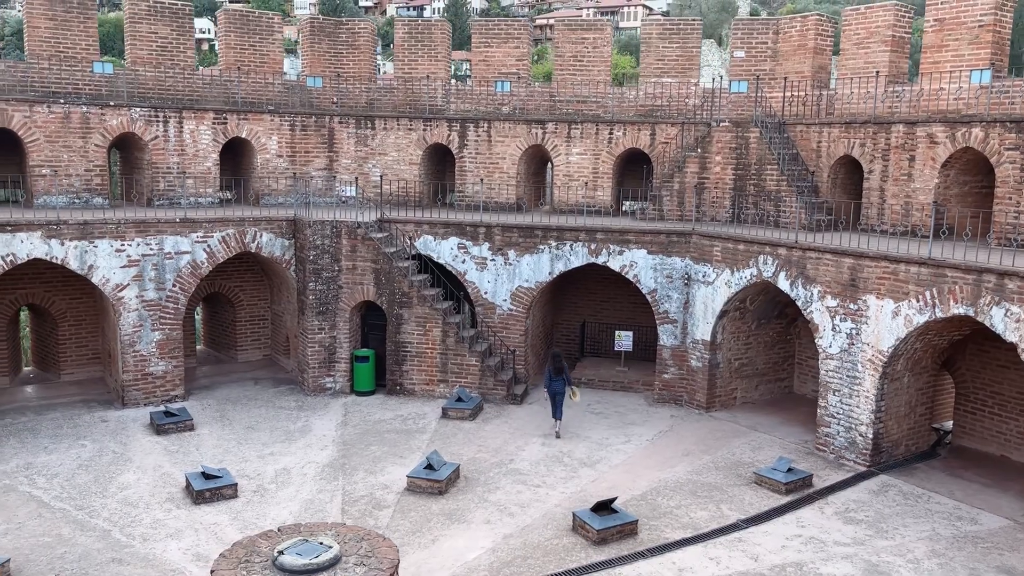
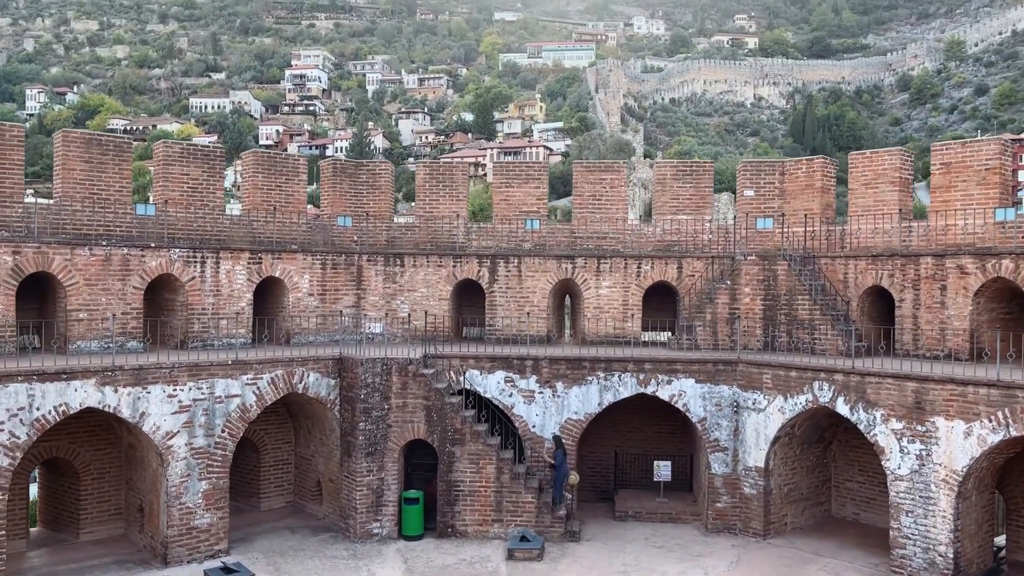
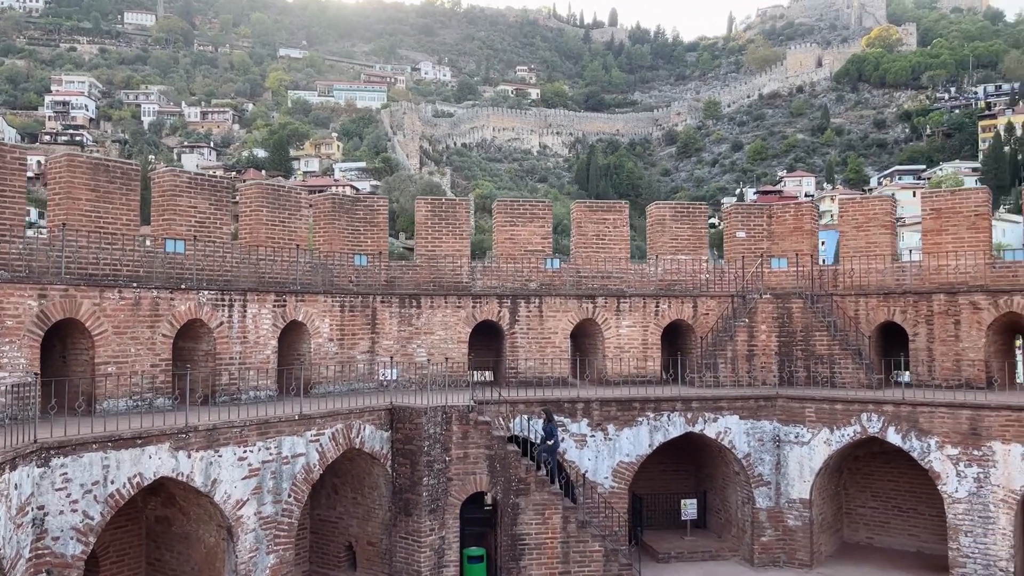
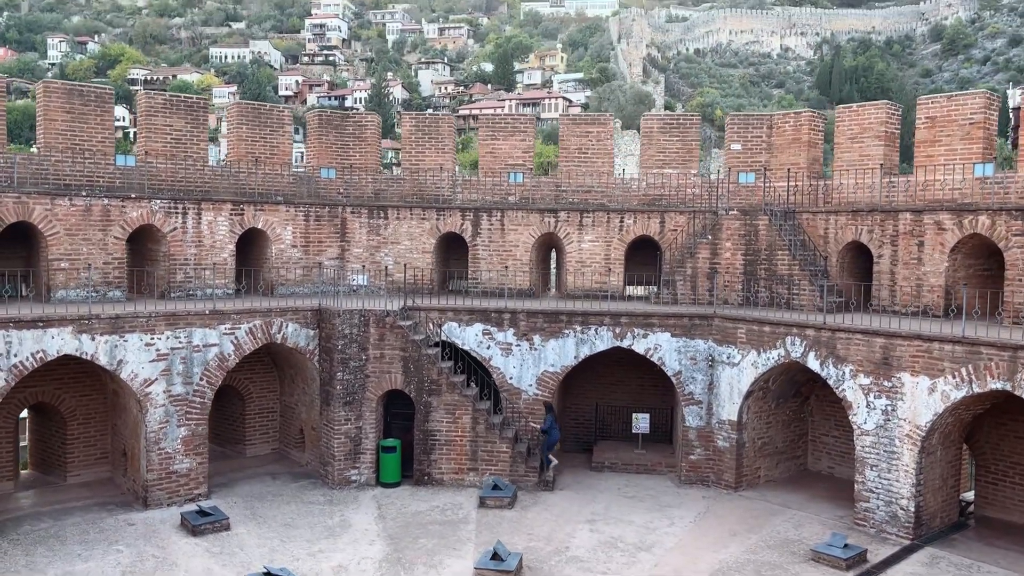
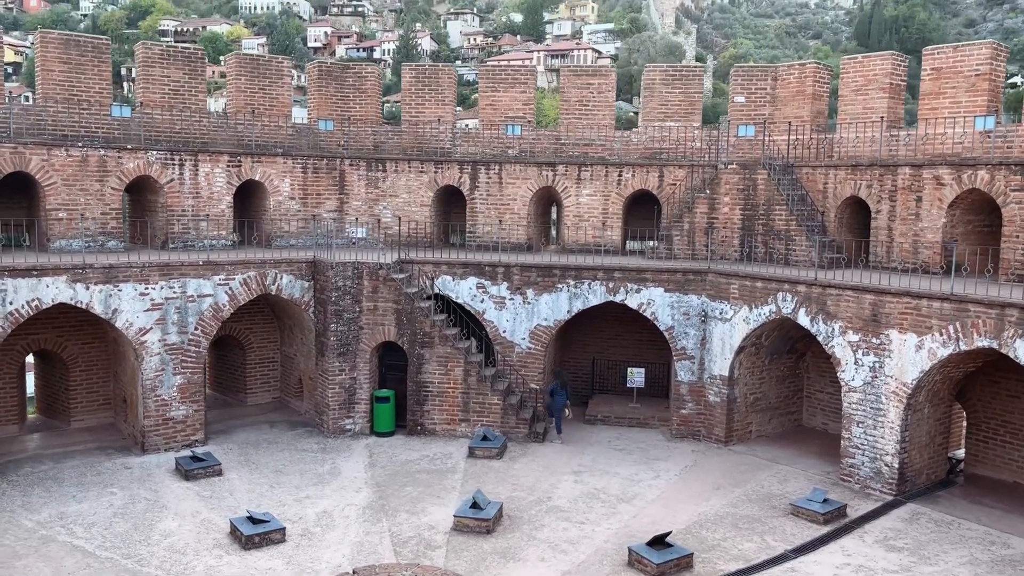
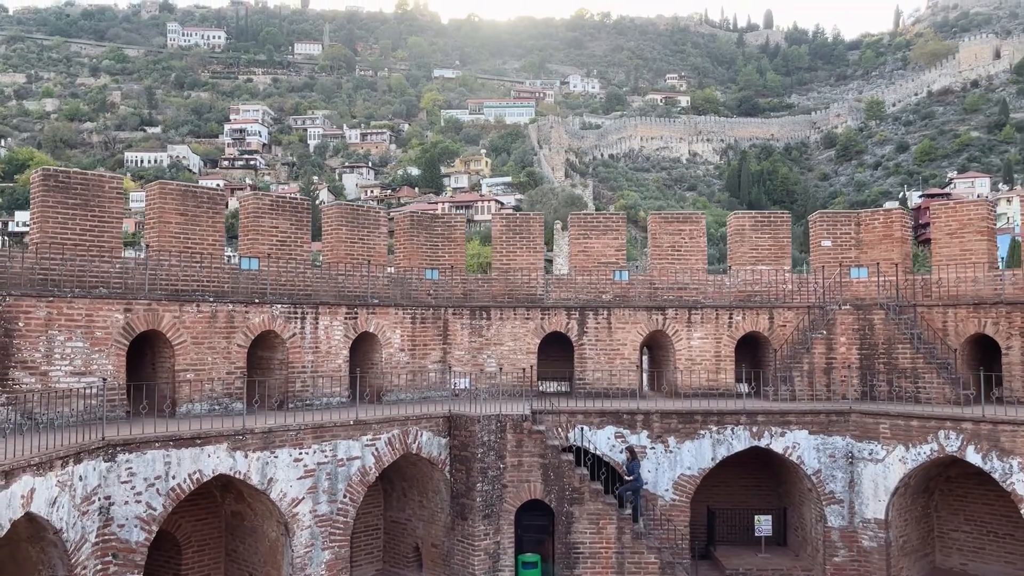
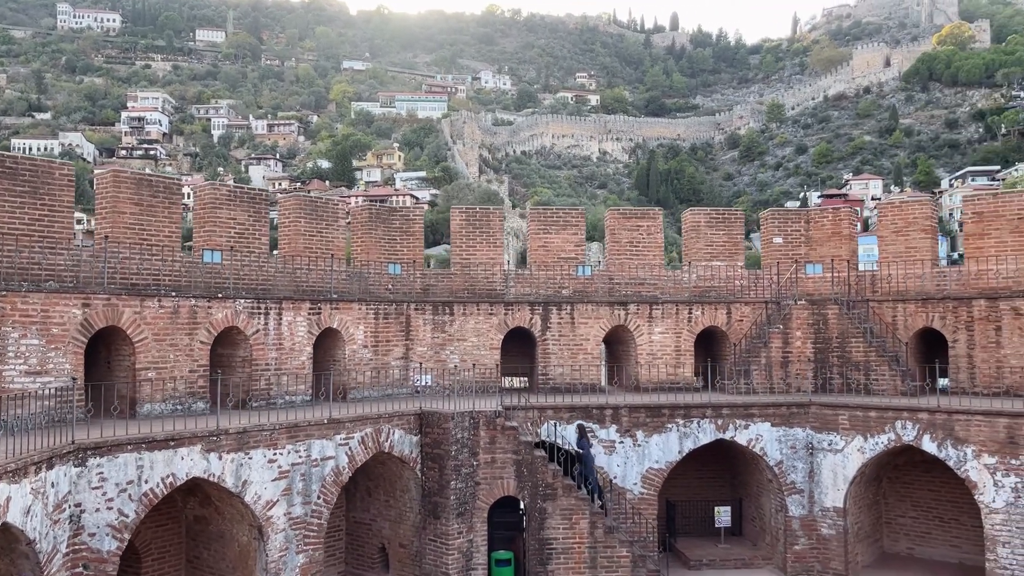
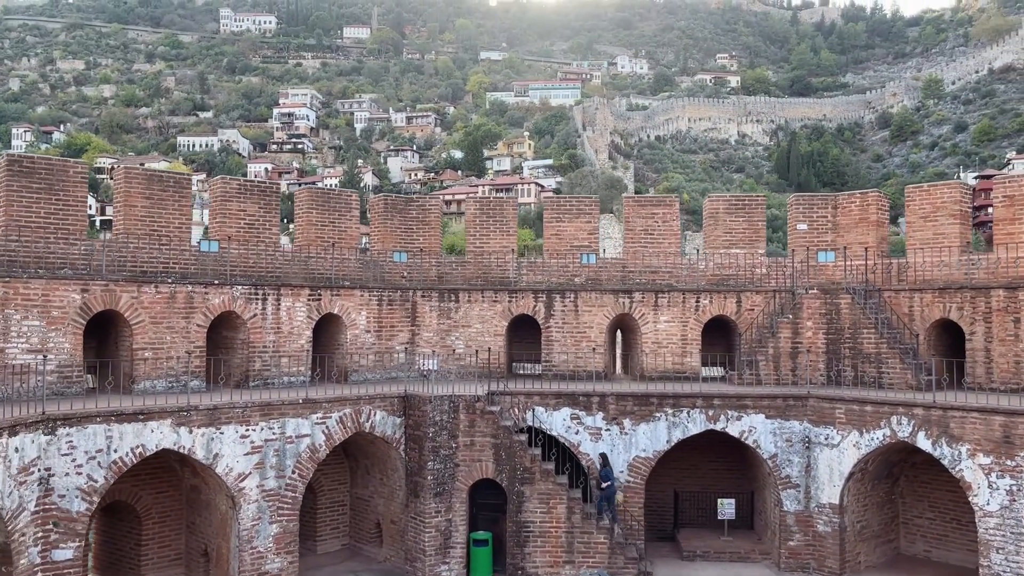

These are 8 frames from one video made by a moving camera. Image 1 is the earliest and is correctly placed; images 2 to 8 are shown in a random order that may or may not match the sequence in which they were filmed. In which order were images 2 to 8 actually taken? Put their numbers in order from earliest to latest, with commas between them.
5, 4, 2, 8, 6, 7, 3
